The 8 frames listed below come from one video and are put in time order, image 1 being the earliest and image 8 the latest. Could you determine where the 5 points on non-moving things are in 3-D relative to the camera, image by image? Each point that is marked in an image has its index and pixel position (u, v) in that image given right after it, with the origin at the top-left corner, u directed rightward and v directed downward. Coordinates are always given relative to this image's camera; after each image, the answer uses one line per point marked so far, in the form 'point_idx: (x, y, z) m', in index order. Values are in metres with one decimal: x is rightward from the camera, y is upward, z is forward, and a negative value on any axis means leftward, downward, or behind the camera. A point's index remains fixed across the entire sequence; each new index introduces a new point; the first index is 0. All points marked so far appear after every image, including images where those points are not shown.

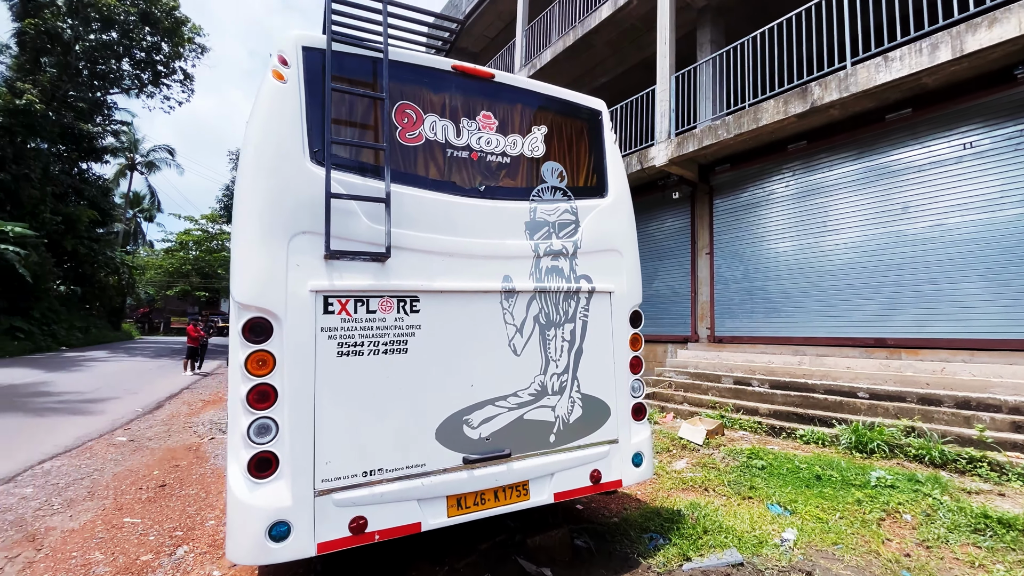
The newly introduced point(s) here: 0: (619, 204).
0: (+0.8, +0.6, +3.3) m
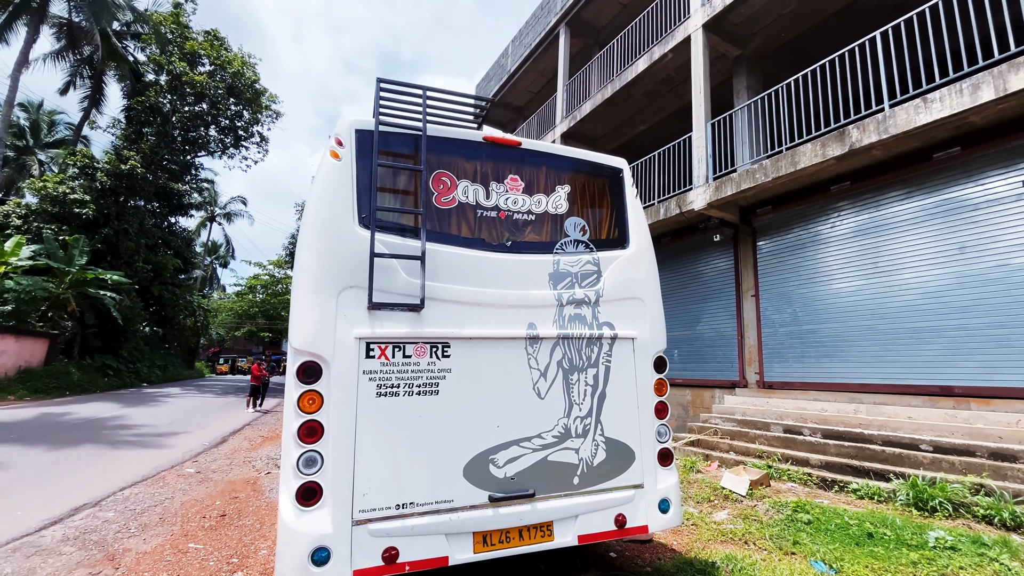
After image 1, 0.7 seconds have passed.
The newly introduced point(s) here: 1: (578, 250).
0: (+1.0, +0.2, +3.5) m
1: (+0.5, +0.3, +3.3) m
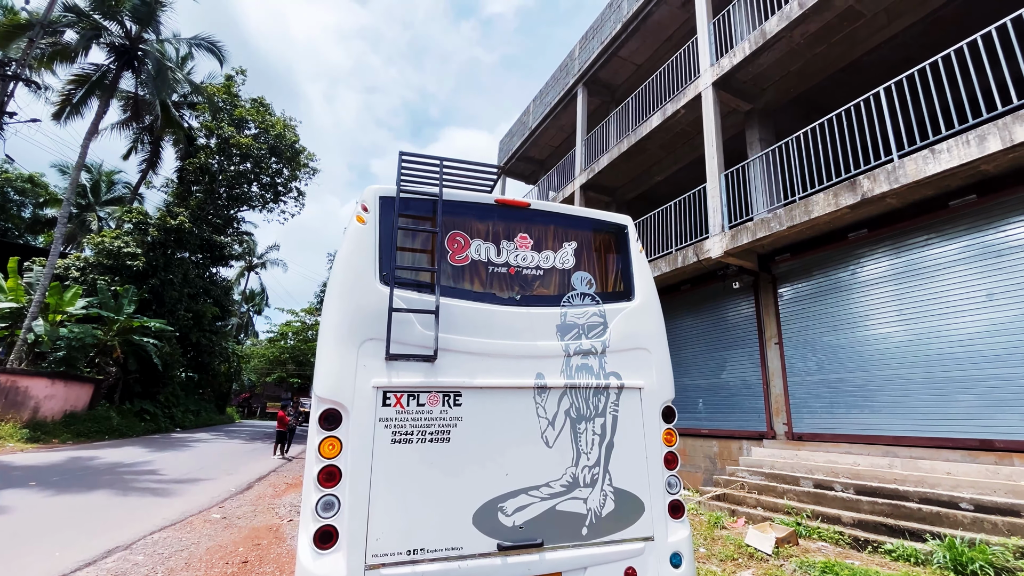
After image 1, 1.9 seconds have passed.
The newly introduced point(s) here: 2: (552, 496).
0: (+1.1, -0.1, +3.6) m
1: (+0.5, -0.1, +3.5) m
2: (+0.3, -1.4, +3.0) m
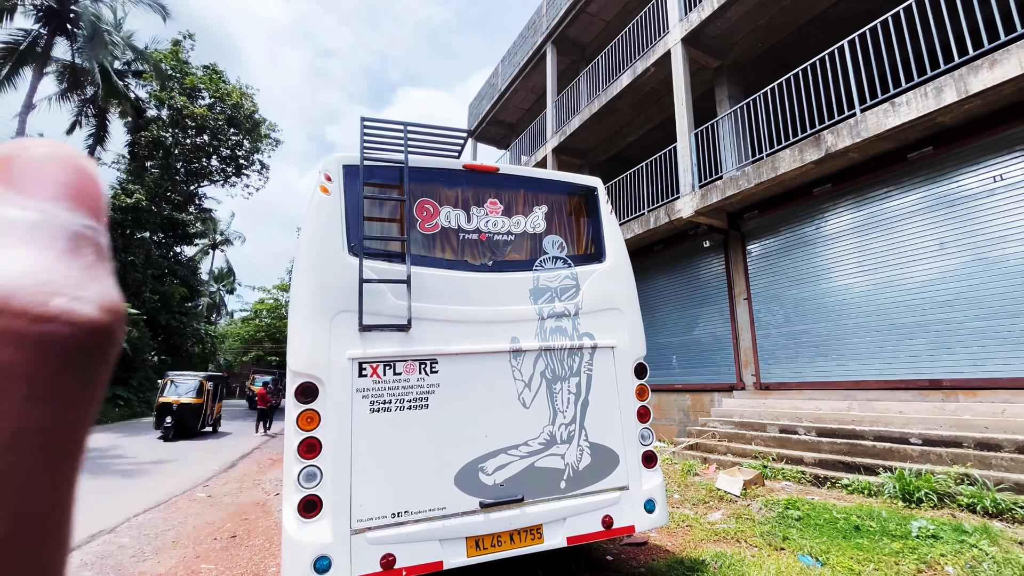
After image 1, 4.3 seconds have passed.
0: (+0.8, +0.2, +3.7) m
1: (+0.3, +0.2, +3.5) m
2: (+0.1, -1.1, +3.1) m
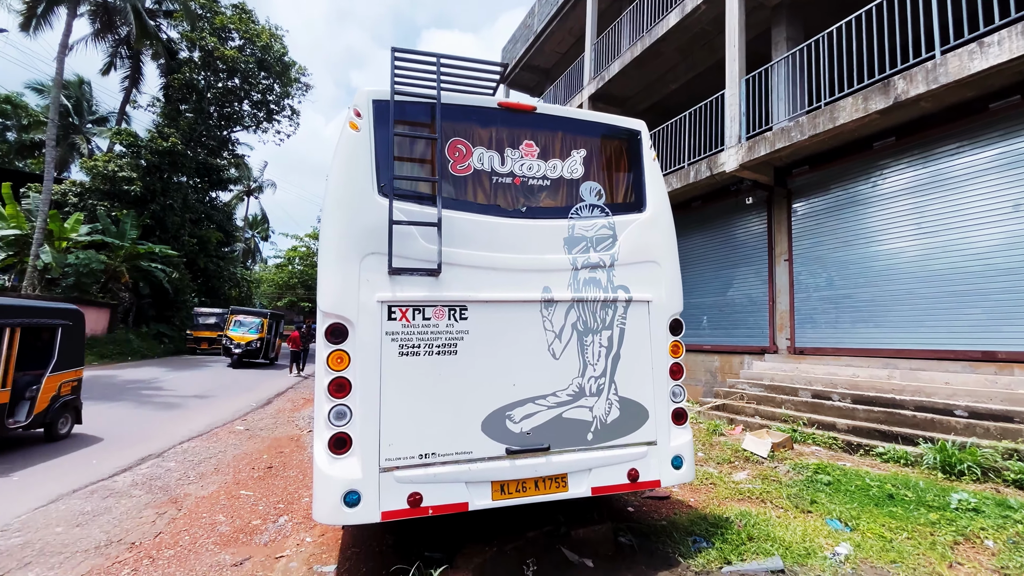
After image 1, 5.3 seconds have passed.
0: (+1.1, +0.5, +3.5) m
1: (+0.6, +0.5, +3.3) m
2: (+0.3, -0.8, +3.1) m
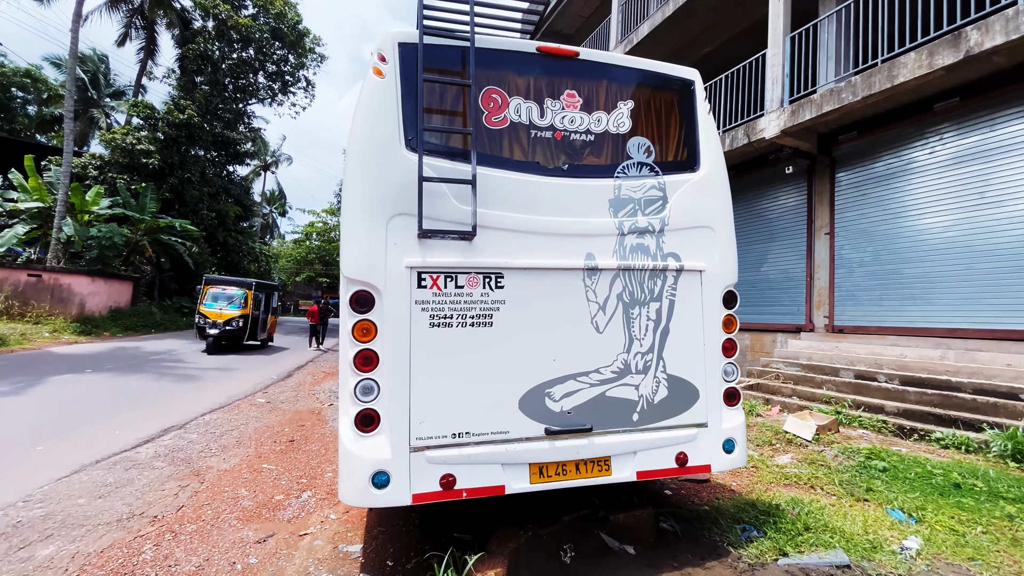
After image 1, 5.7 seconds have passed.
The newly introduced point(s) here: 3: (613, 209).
0: (+1.3, +0.7, +3.1) m
1: (+0.8, +0.7, +3.0) m
2: (+0.6, -0.6, +2.8) m
3: (+0.6, +0.5, +2.9) m
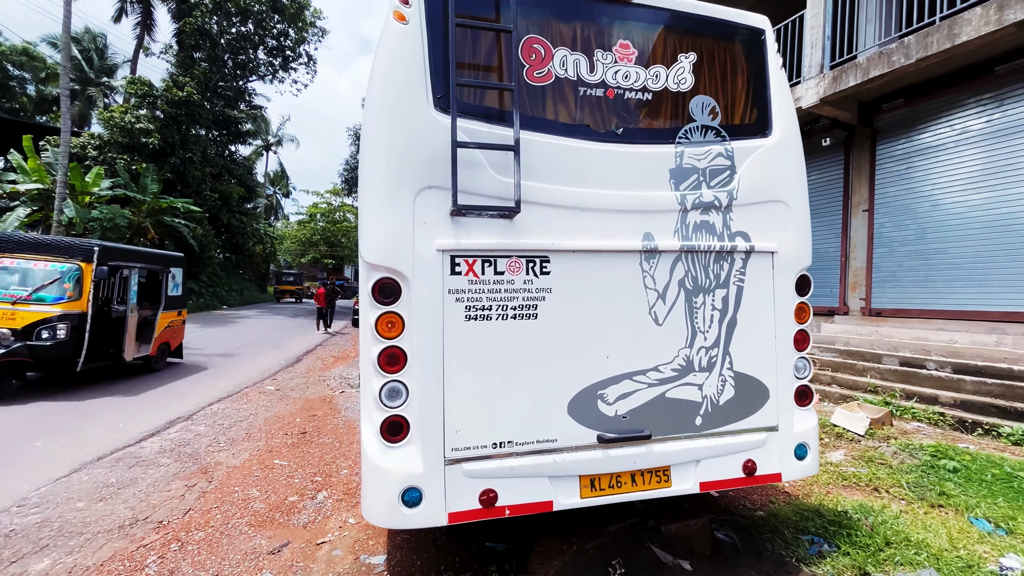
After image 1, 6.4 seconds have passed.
0: (+1.6, +0.8, +2.7) m
1: (+1.1, +0.8, +2.6) m
2: (+0.8, -0.5, +2.4) m
3: (+0.9, +0.6, +2.5) m
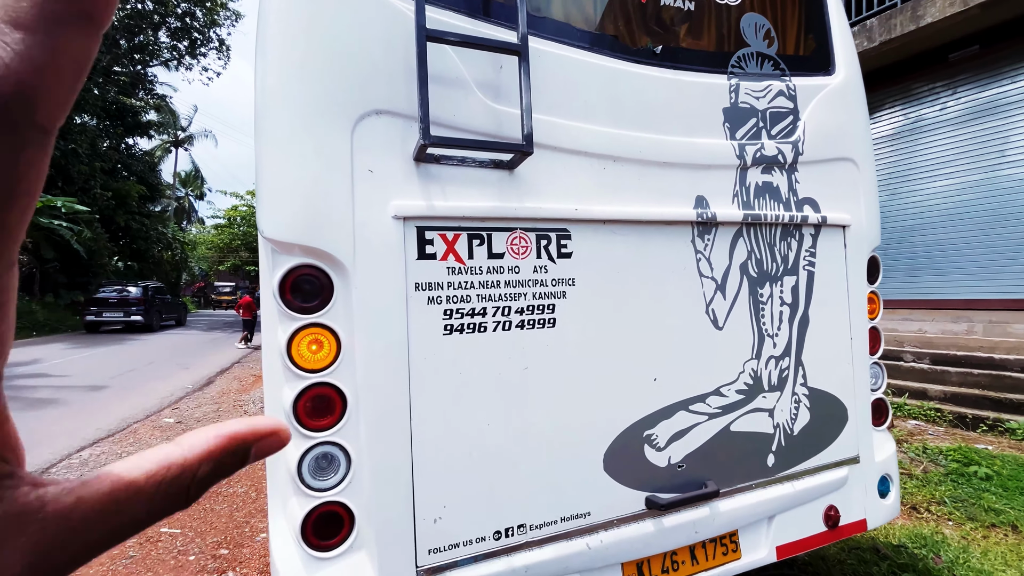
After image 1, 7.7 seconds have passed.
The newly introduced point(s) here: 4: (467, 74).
0: (+1.5, +0.9, +2.0) m
1: (+1.0, +0.9, +1.9) m
2: (+0.8, -0.5, +1.7) m
3: (+0.8, +0.6, +1.8) m
4: (-0.1, +0.7, +1.4) m
